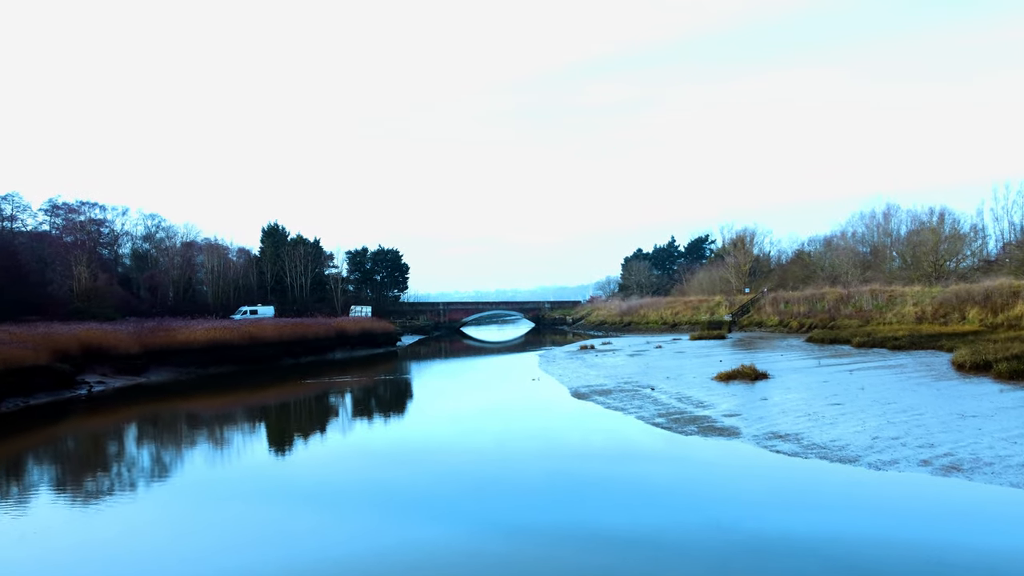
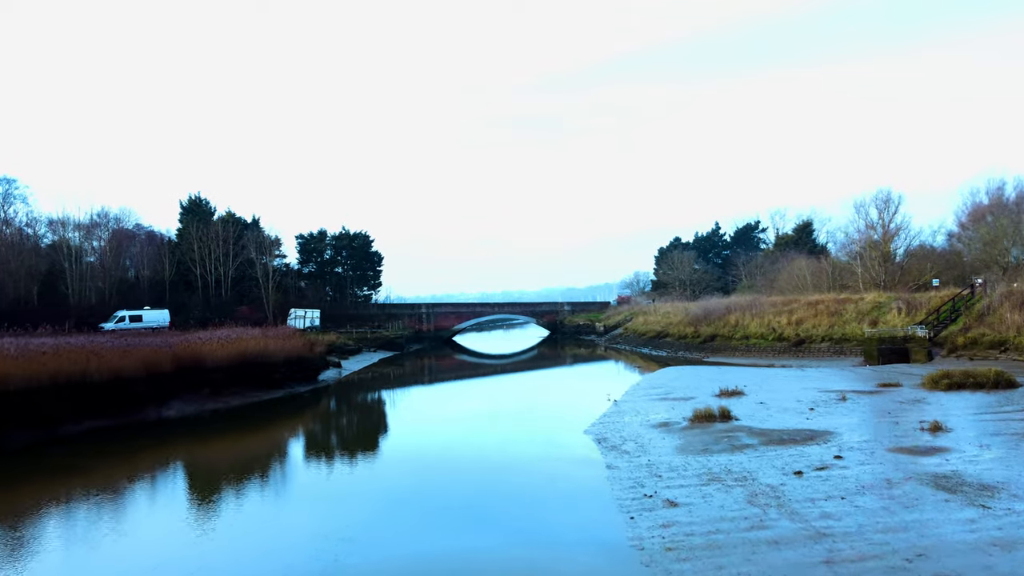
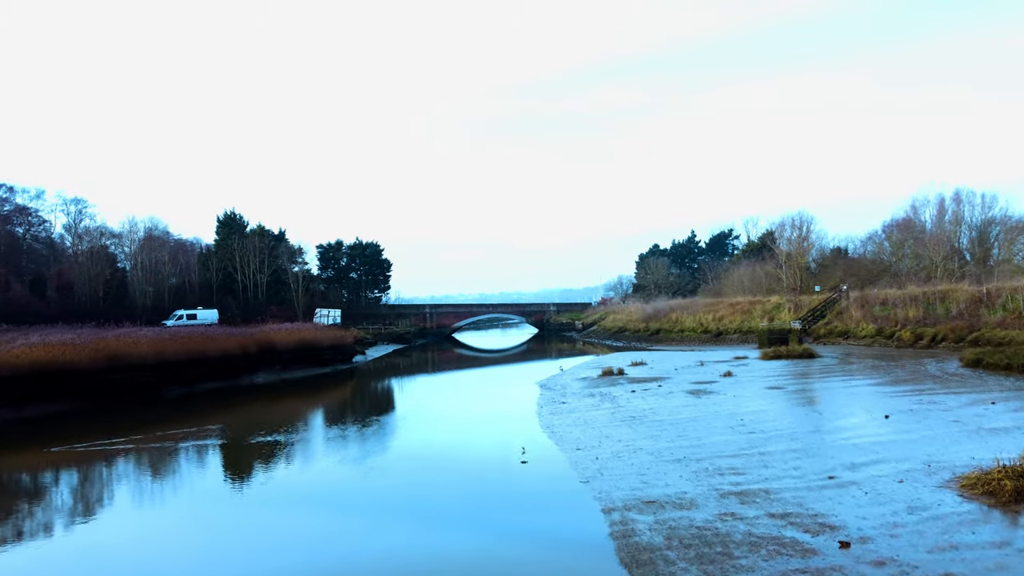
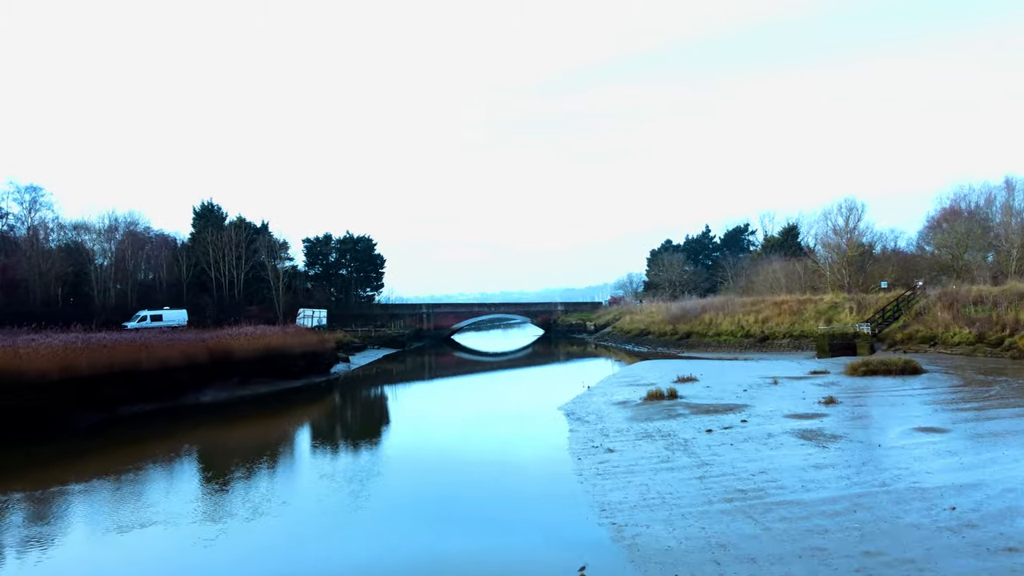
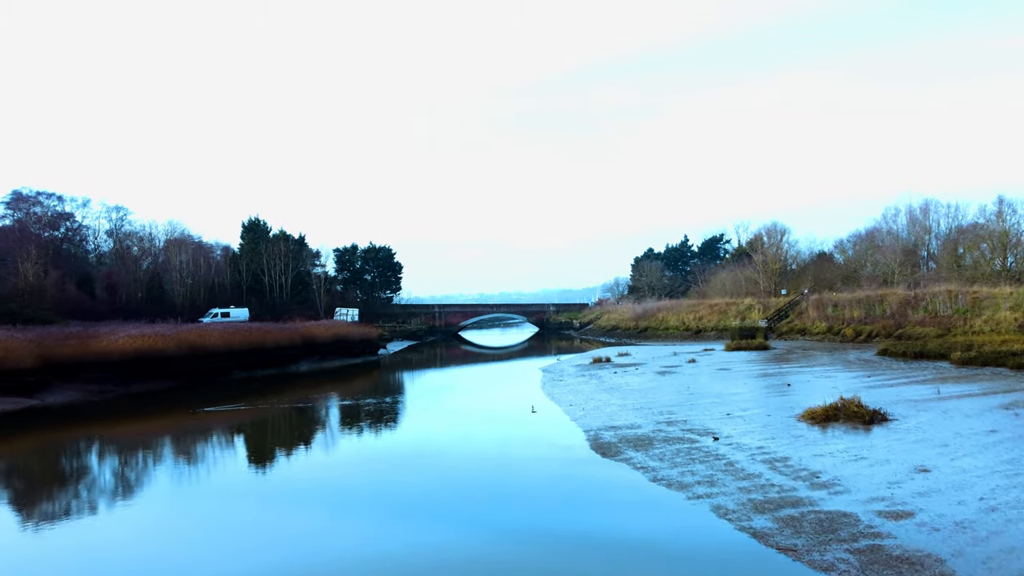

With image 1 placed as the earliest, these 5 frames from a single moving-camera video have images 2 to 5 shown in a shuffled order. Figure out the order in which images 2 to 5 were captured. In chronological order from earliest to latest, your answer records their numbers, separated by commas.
5, 3, 4, 2
